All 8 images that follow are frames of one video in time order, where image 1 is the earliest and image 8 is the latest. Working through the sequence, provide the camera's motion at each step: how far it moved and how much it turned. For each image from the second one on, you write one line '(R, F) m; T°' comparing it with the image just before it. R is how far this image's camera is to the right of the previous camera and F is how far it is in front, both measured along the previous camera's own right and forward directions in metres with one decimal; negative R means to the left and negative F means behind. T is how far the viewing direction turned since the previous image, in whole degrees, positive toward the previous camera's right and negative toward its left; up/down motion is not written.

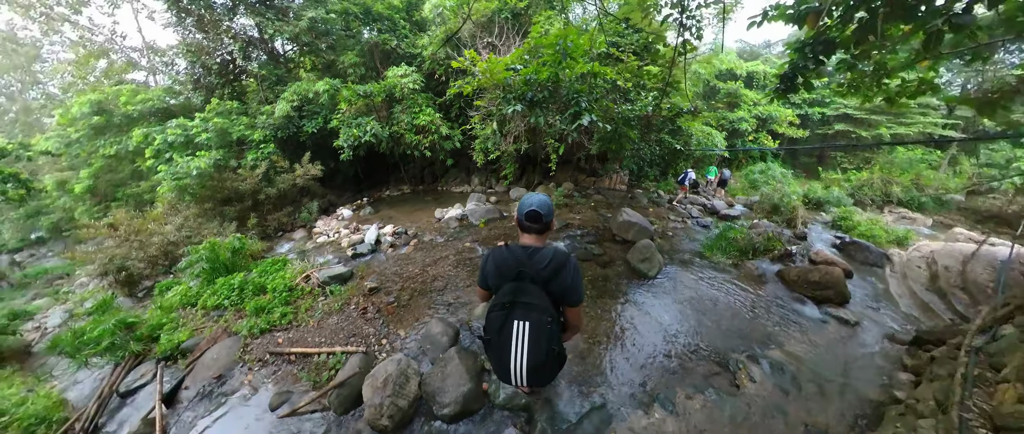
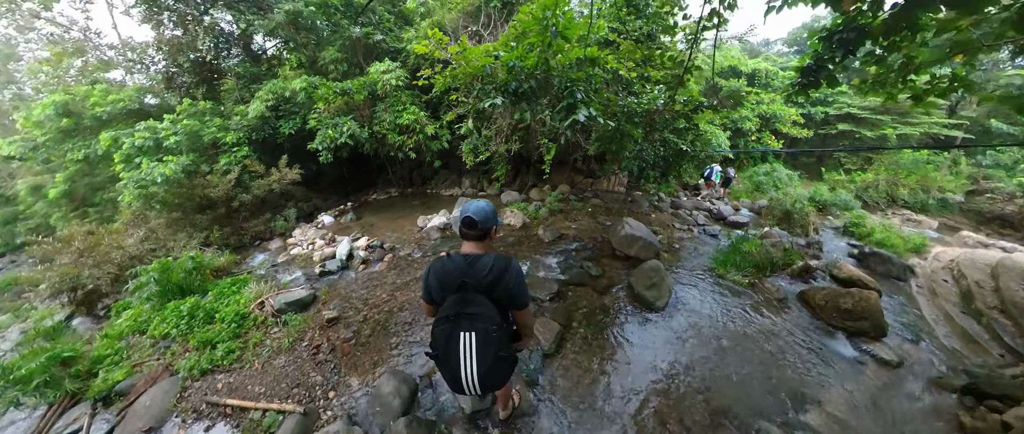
(+0.2, +0.5) m; 0°
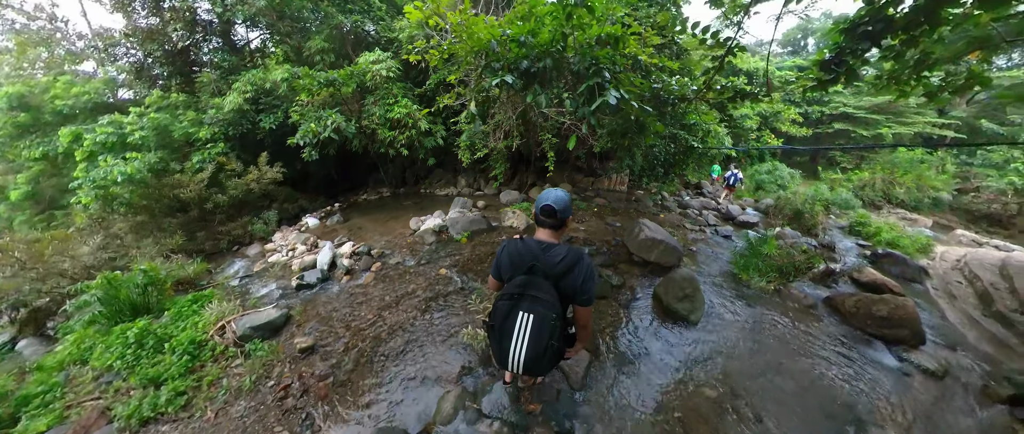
(-0.1, +0.4) m; +1°
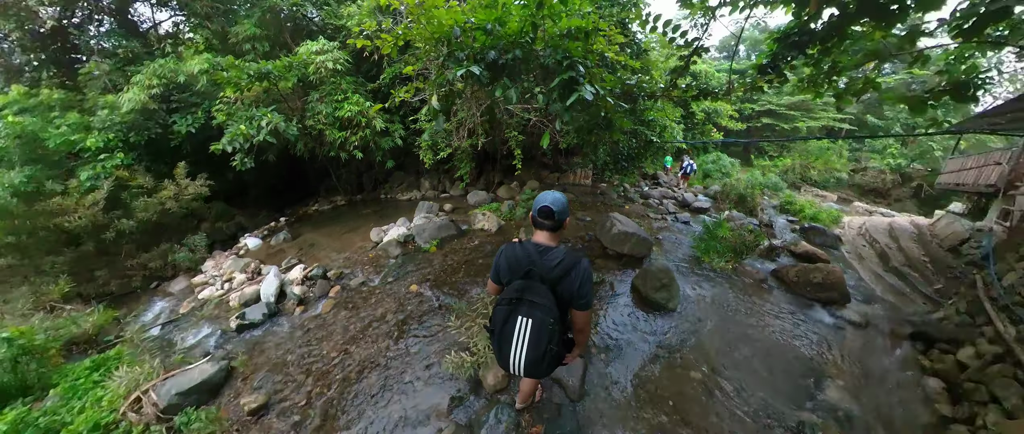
(-0.1, +0.1) m; +7°
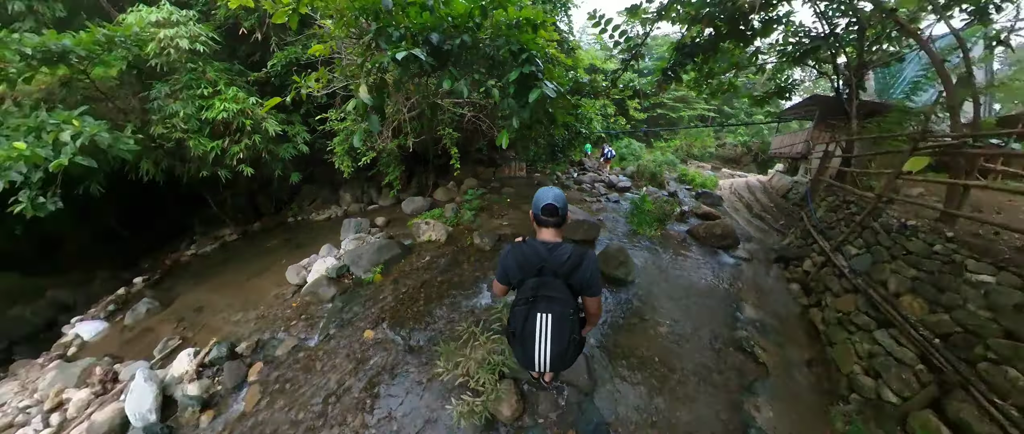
(-0.3, +0.2) m; +14°
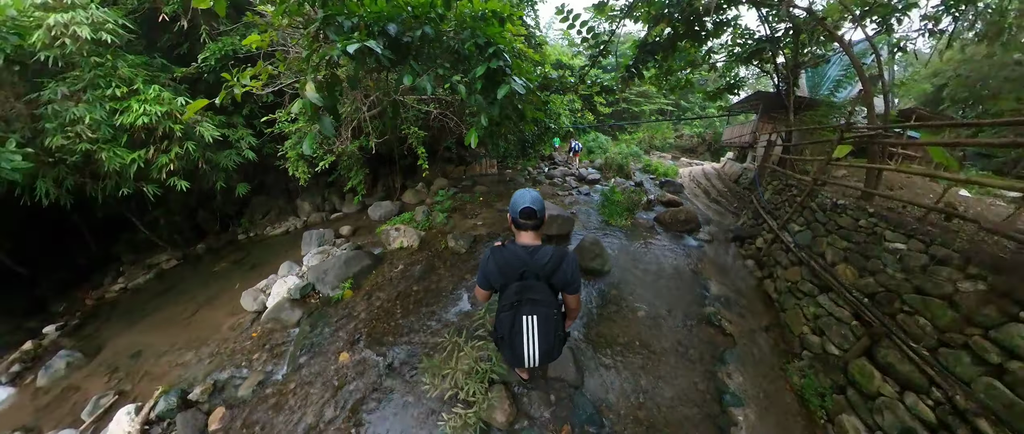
(-0.1, 0.0) m; +6°
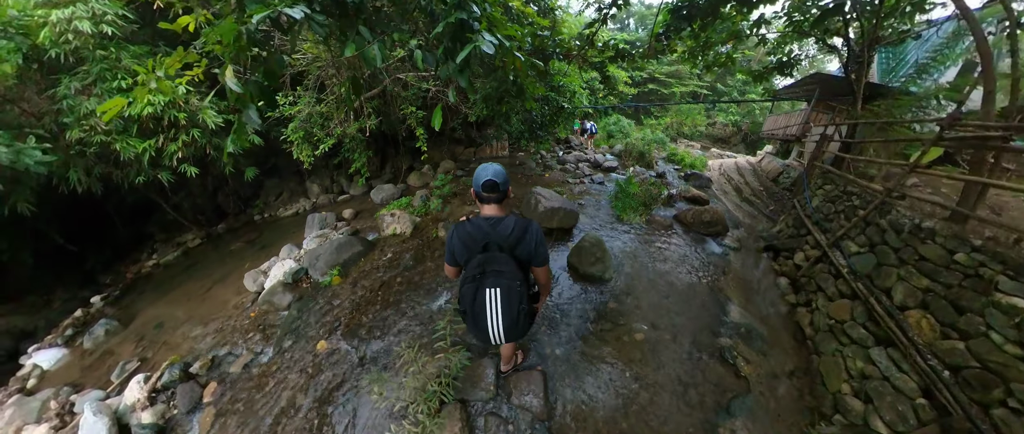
(+0.5, +0.5) m; -5°
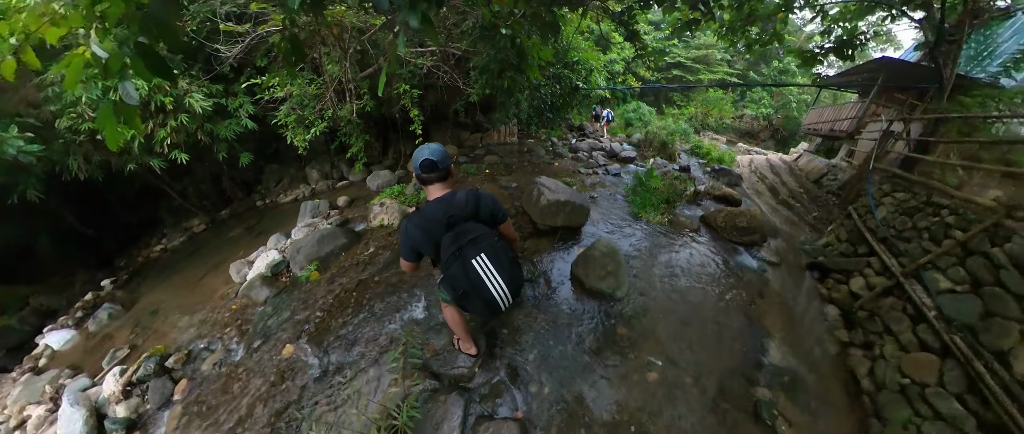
(+0.2, +0.5) m; -3°
